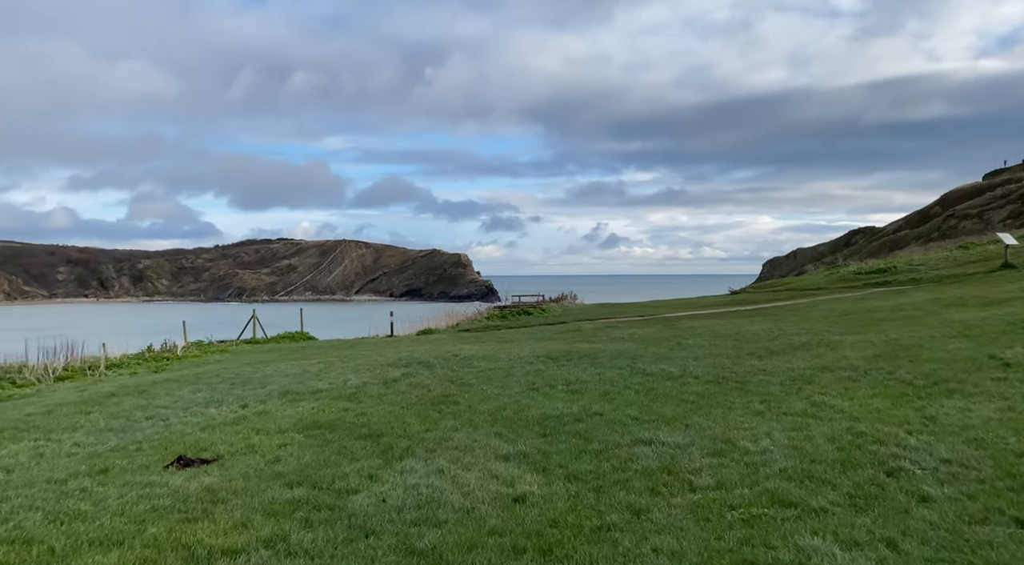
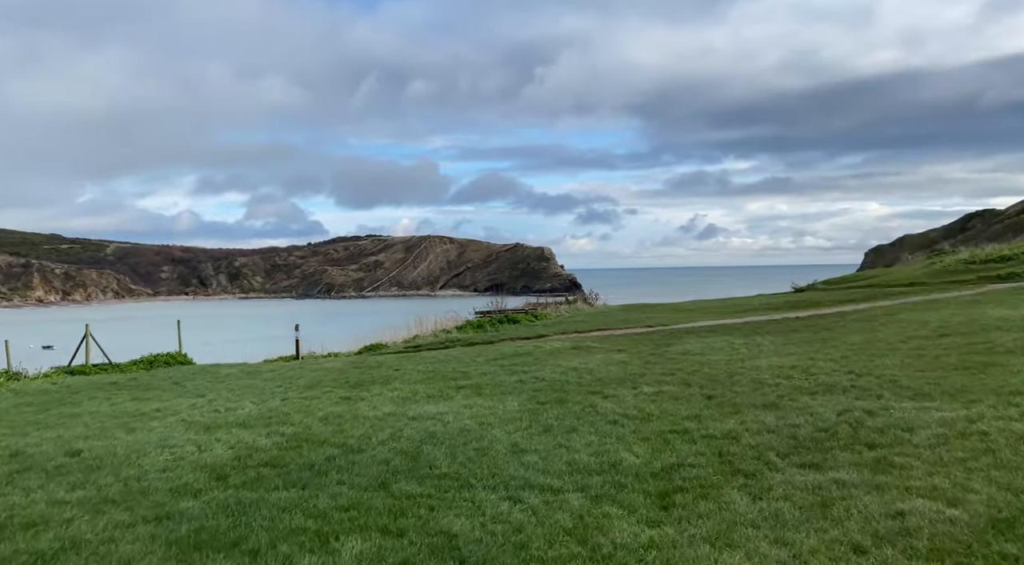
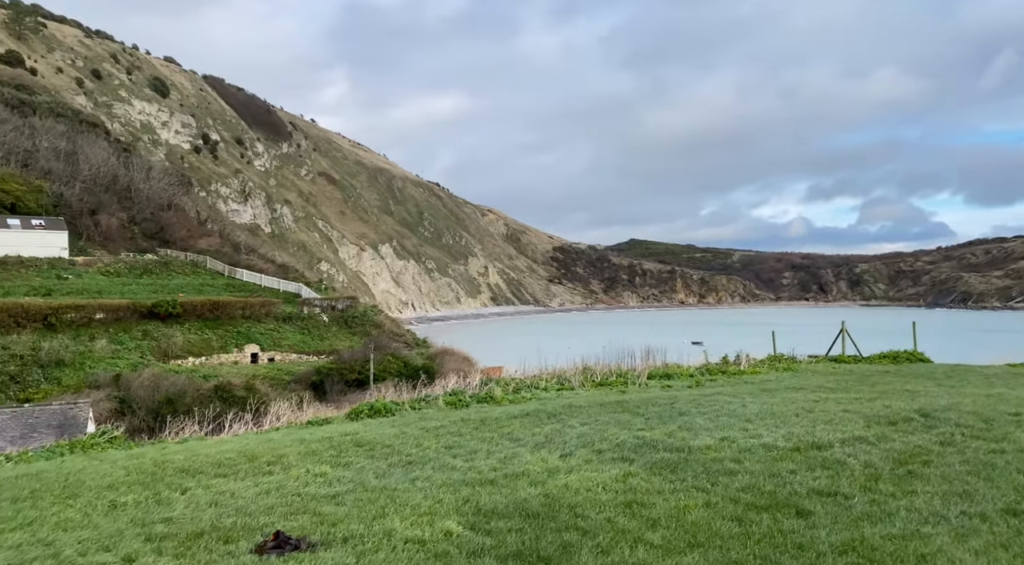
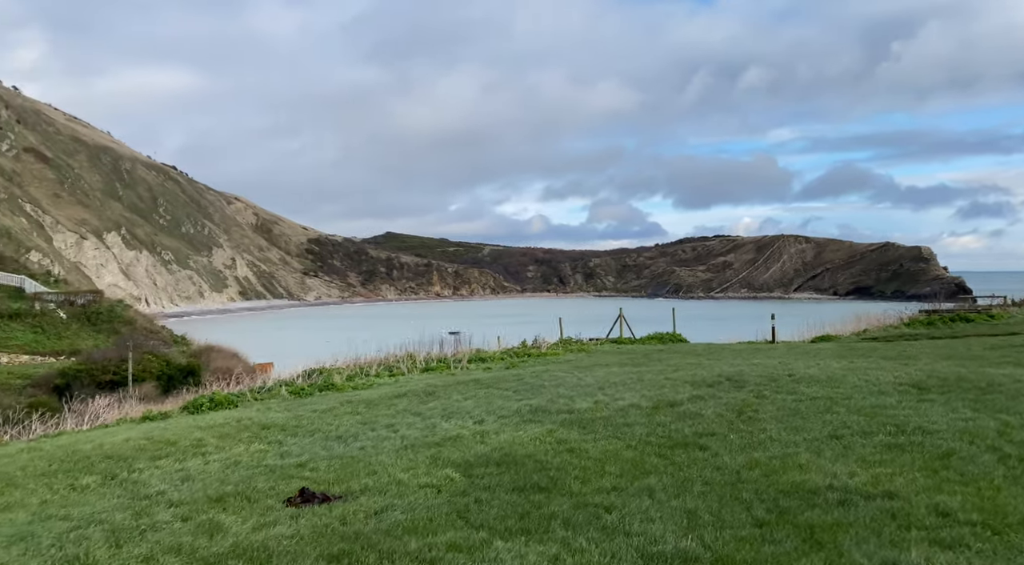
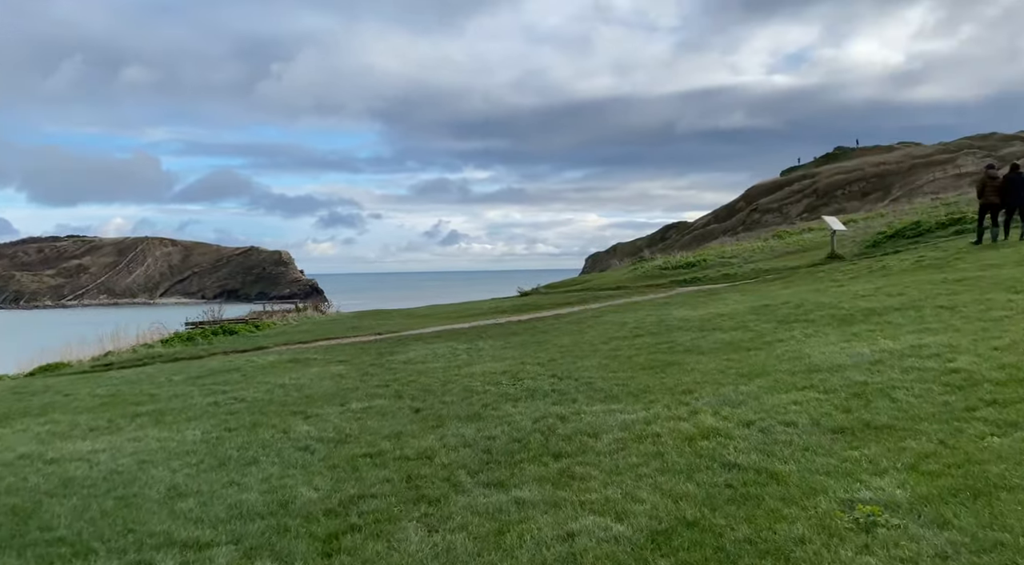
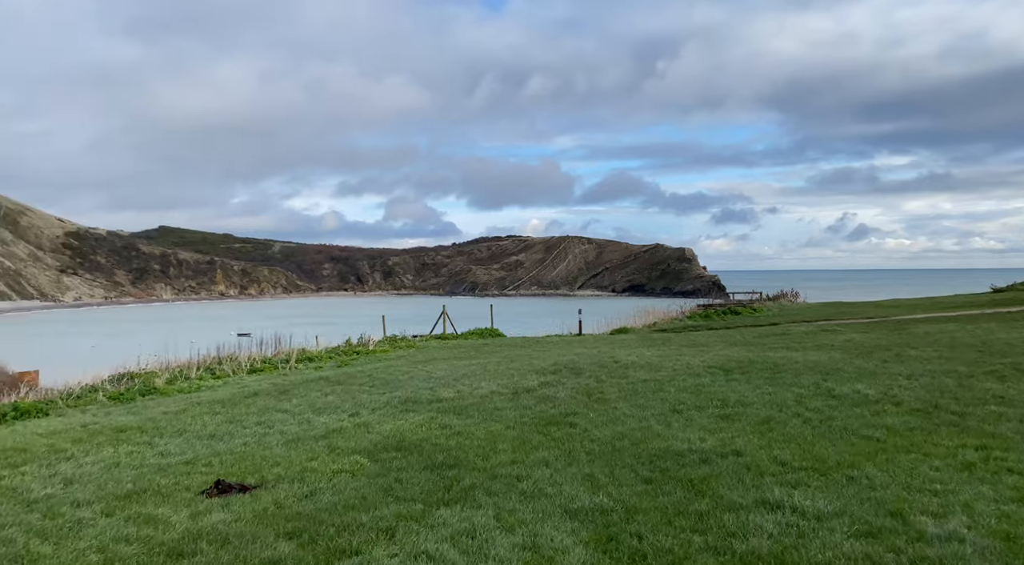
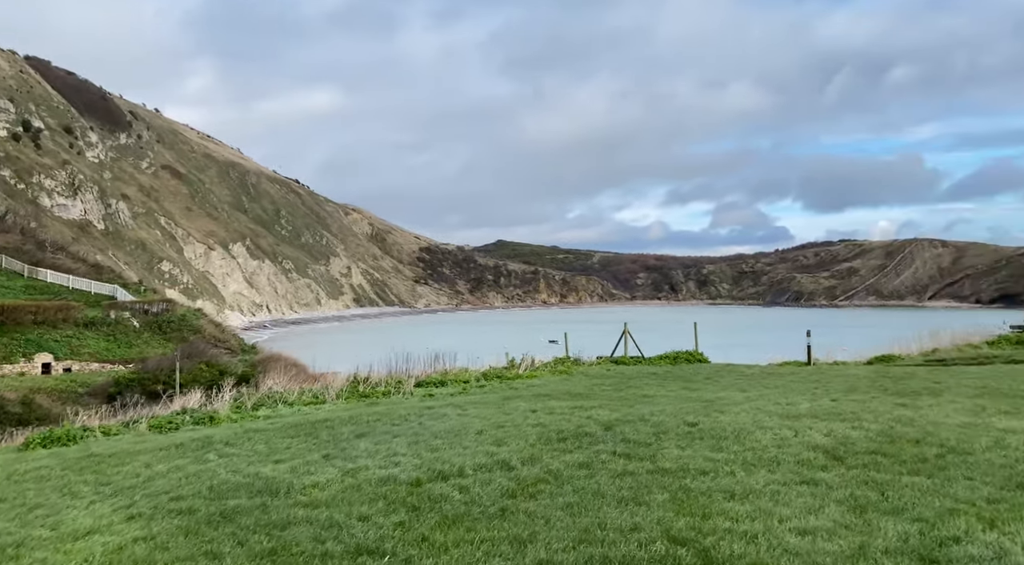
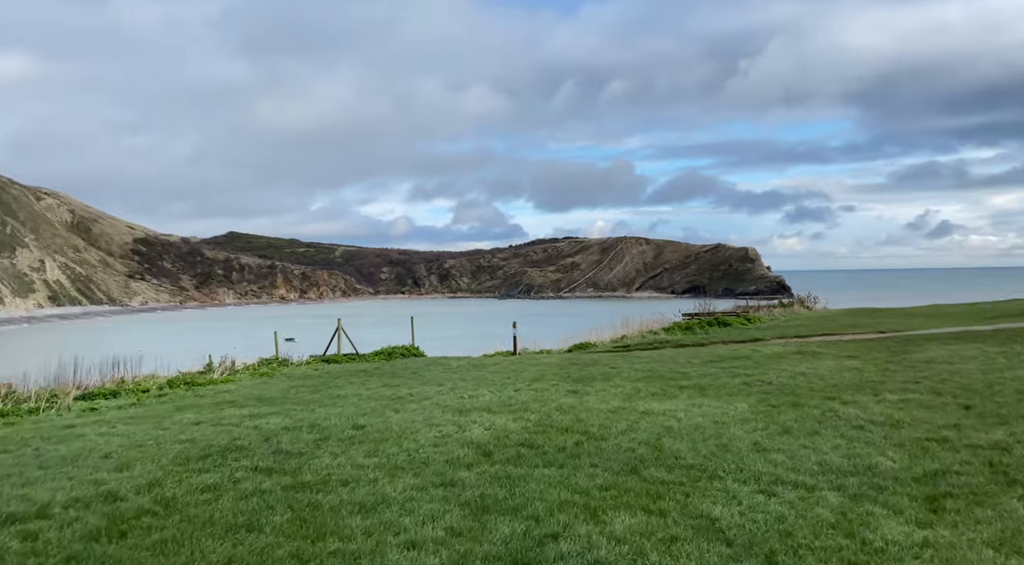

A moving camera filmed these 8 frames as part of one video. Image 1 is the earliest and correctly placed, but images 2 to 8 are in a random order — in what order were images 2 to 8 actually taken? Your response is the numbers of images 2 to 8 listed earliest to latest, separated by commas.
6, 4, 3, 7, 8, 2, 5
